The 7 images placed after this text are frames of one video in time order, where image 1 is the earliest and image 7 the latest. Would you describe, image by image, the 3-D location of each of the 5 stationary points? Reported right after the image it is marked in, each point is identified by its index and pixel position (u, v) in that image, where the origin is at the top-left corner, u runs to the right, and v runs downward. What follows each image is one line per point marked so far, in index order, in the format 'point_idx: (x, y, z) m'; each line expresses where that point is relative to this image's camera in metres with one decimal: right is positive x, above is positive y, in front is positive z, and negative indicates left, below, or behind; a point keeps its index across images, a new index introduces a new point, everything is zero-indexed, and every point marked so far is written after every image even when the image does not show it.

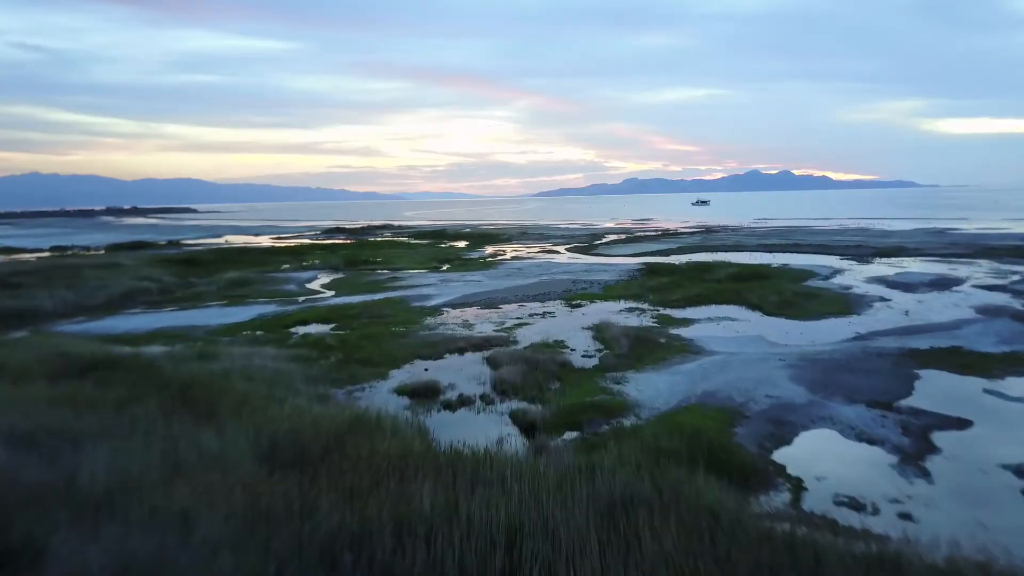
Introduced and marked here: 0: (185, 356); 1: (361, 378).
0: (-5.2, -1.1, +16.8) m
1: (-2.3, -1.4, +15.8) m
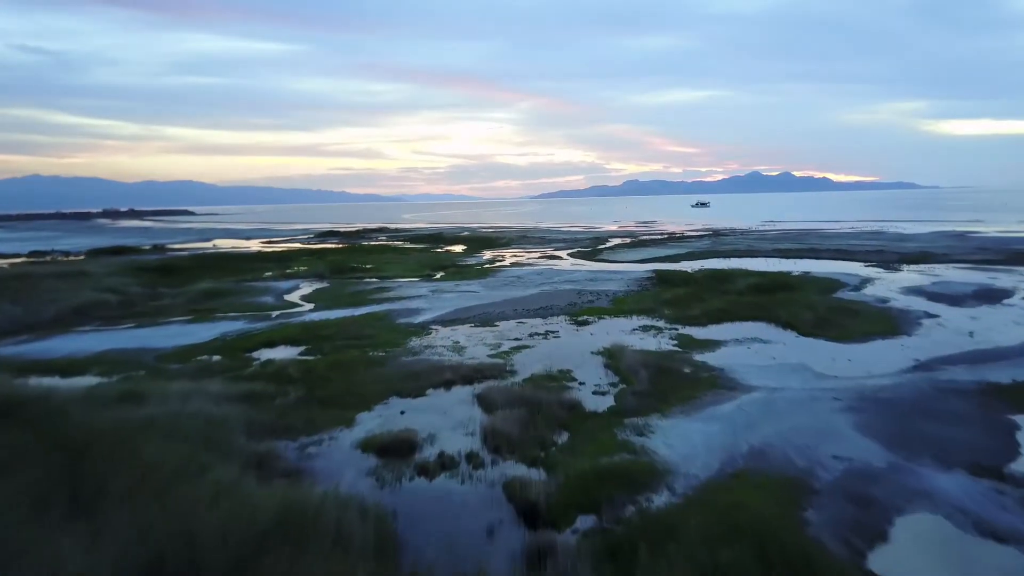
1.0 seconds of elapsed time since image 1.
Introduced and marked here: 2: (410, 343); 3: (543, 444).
0: (-5.2, -1.4, +13.7) m
1: (-2.3, -1.7, +12.8) m
2: (-1.9, -1.0, +19.9) m
3: (+0.3, -1.7, +11.3) m
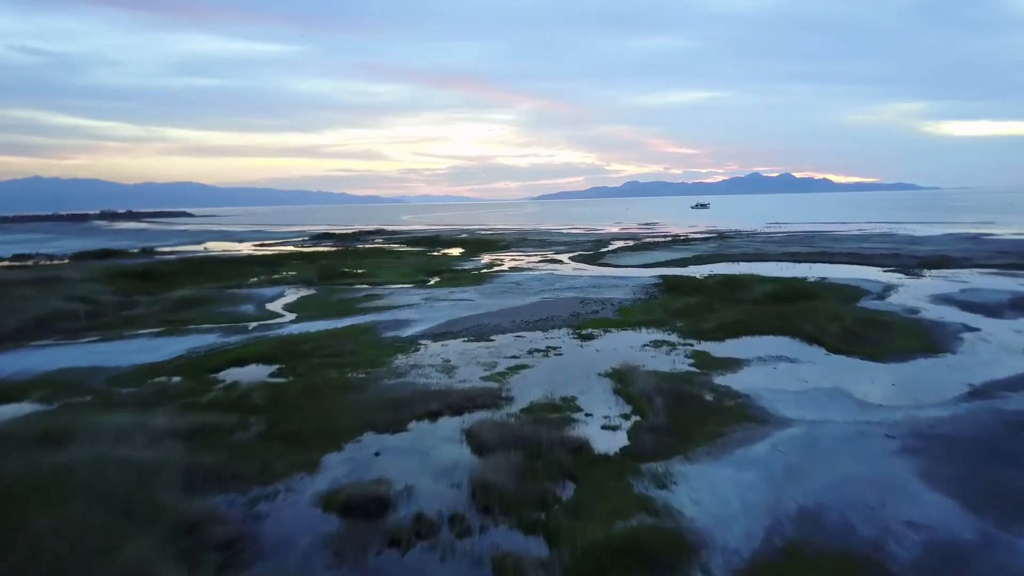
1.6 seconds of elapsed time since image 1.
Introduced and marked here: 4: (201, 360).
0: (-5.3, -1.6, +11.7) m
1: (-2.4, -1.9, +10.7) m
2: (-2.0, -1.2, +17.8) m
3: (+0.3, -1.9, +9.2) m
4: (-5.5, -1.3, +18.7) m
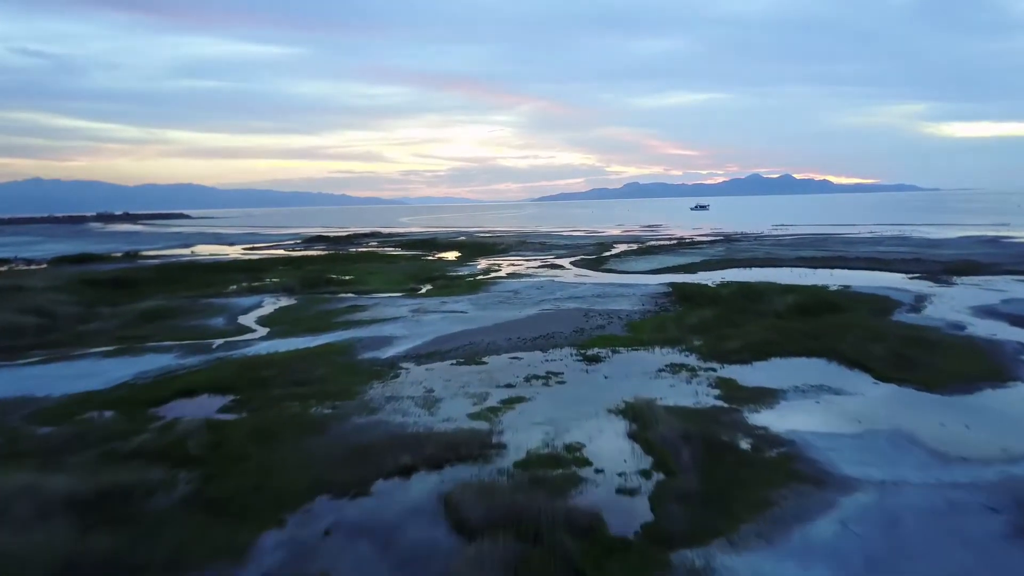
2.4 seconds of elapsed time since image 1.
0: (-5.4, -1.8, +9.1) m
1: (-2.5, -2.1, +8.1) m
2: (-2.1, -1.5, +15.2) m
3: (+0.2, -2.1, +6.6) m
4: (-5.6, -1.5, +16.0) m
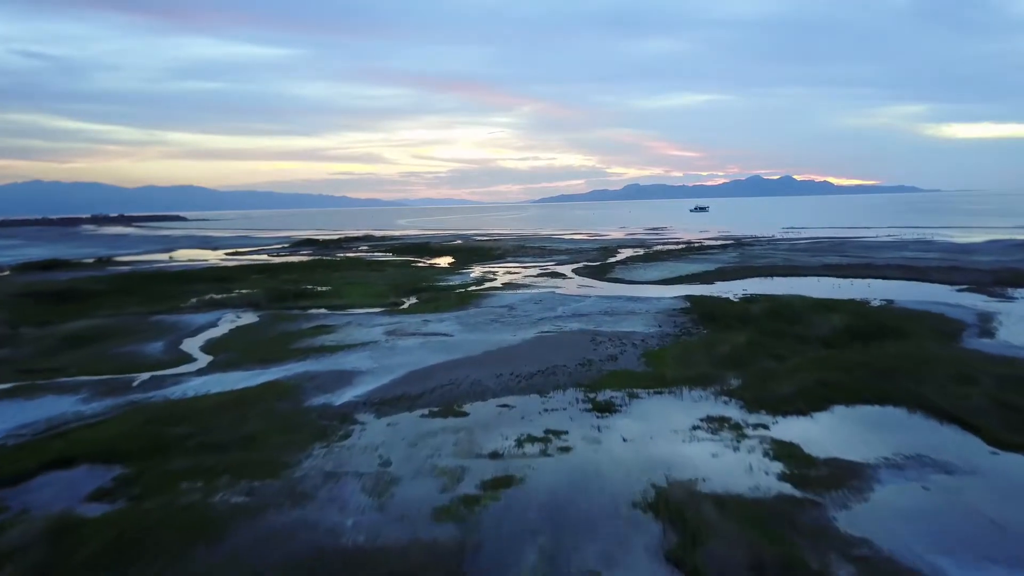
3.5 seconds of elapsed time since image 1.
0: (-5.5, -2.2, +5.0) m
1: (-2.6, -2.5, +4.1) m
2: (-2.2, -1.9, +11.2) m
3: (0.0, -2.5, +2.6) m
4: (-5.7, -1.9, +12.0) m
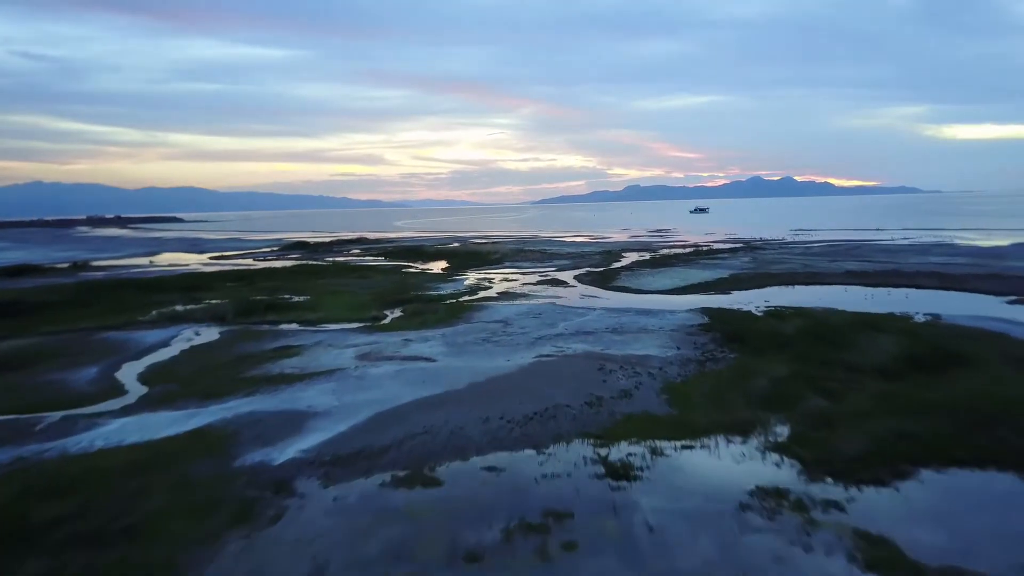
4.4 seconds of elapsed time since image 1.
0: (-5.7, -2.5, +1.8) m
1: (-2.8, -2.7, +0.9) m
2: (-2.3, -2.2, +7.9) m
3: (-0.1, -2.7, -0.7) m
4: (-5.8, -2.2, +8.8) m
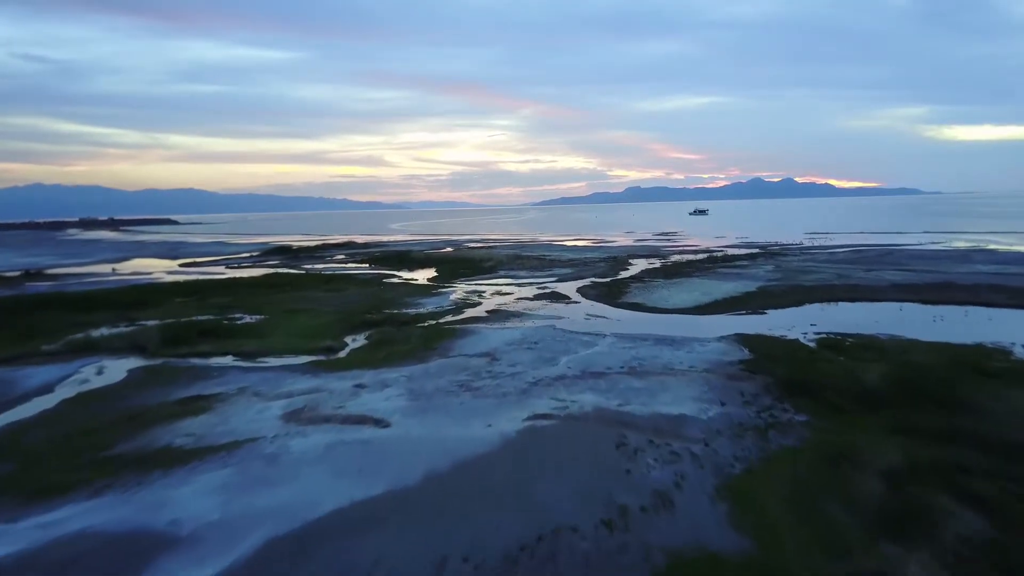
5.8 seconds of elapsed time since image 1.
0: (-5.9, -2.9, -3.4) m
1: (-3.0, -3.2, -4.4) m
2: (-2.6, -2.6, +2.7) m
3: (-0.3, -3.2, -5.9) m
4: (-6.1, -2.6, +3.6) m
